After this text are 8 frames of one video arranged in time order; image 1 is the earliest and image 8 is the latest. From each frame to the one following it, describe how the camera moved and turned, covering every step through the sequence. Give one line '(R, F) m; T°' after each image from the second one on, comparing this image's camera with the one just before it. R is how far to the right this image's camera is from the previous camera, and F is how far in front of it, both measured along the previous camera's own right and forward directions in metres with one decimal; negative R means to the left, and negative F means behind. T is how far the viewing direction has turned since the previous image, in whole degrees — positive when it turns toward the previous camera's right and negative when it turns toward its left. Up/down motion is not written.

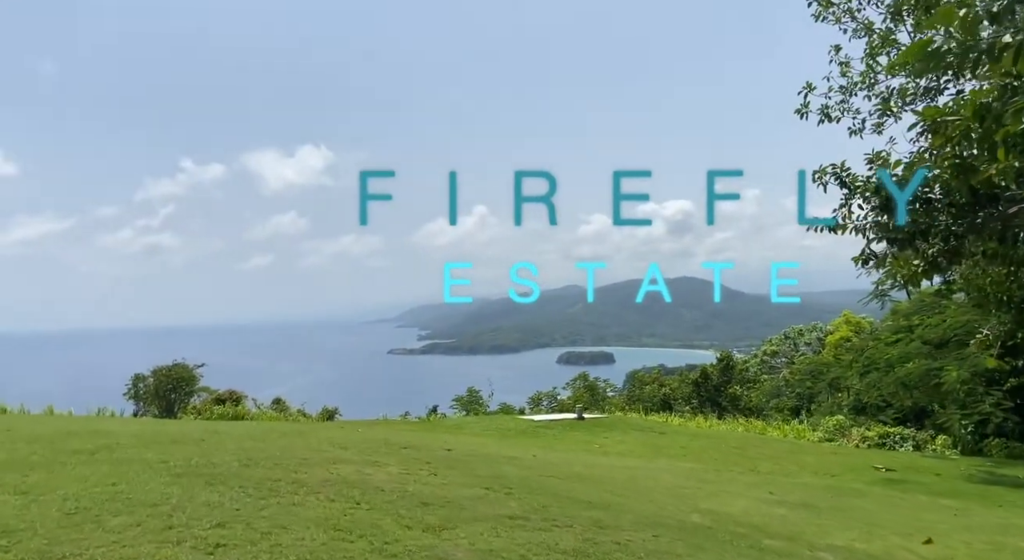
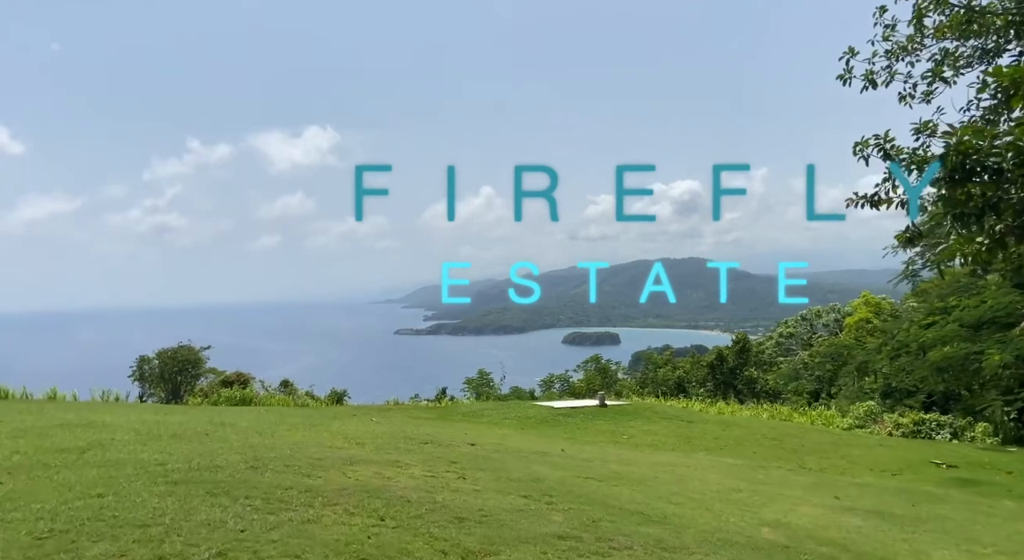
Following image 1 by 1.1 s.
(-0.2, +0.5) m; 0°
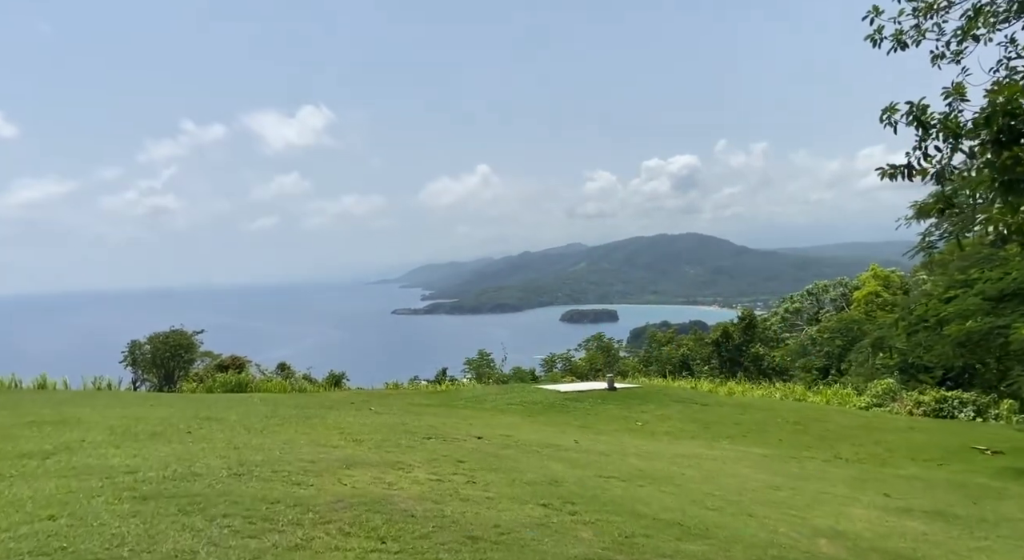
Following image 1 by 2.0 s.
(-0.1, +0.5) m; 0°
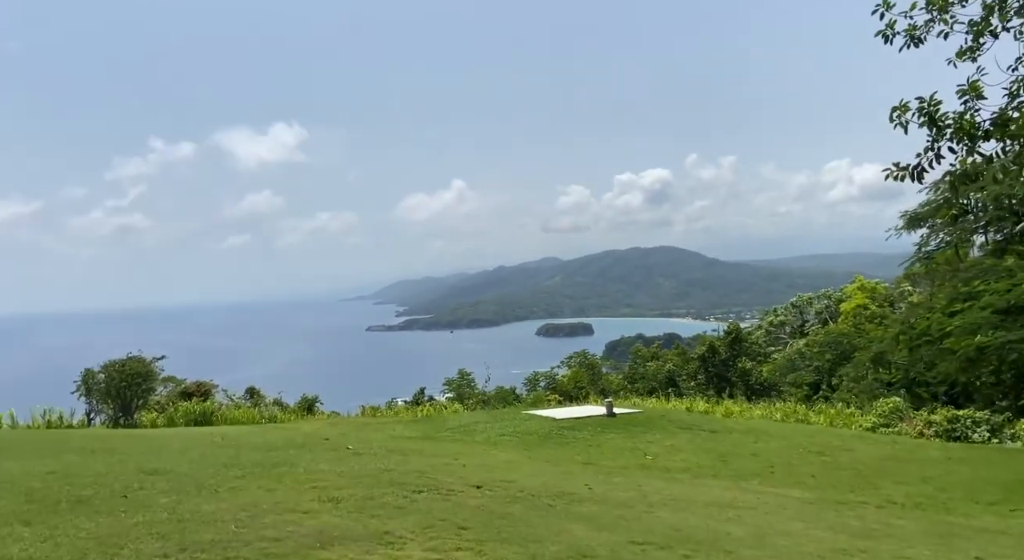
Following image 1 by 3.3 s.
(-0.2, +0.7) m; +2°
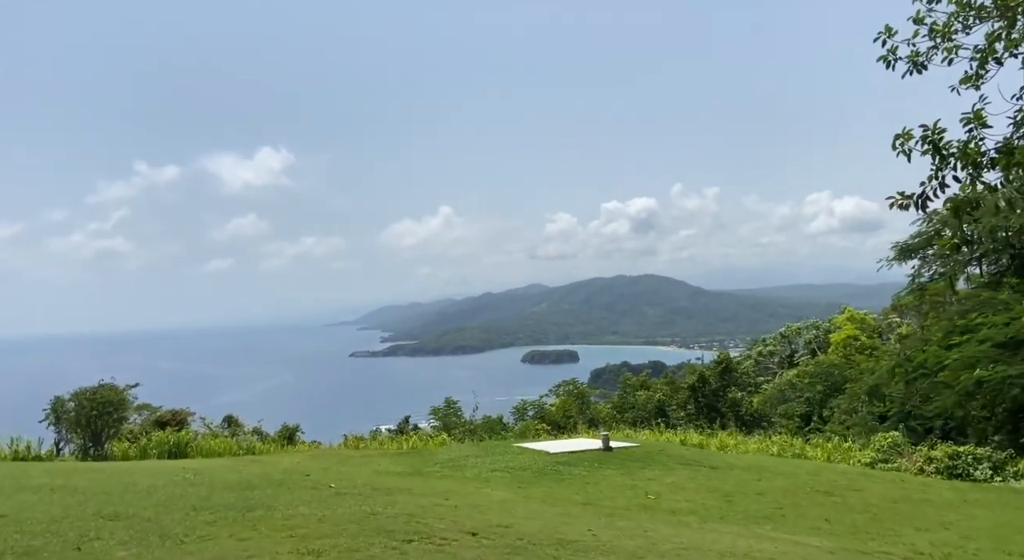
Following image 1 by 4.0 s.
(-0.1, +0.3) m; +1°
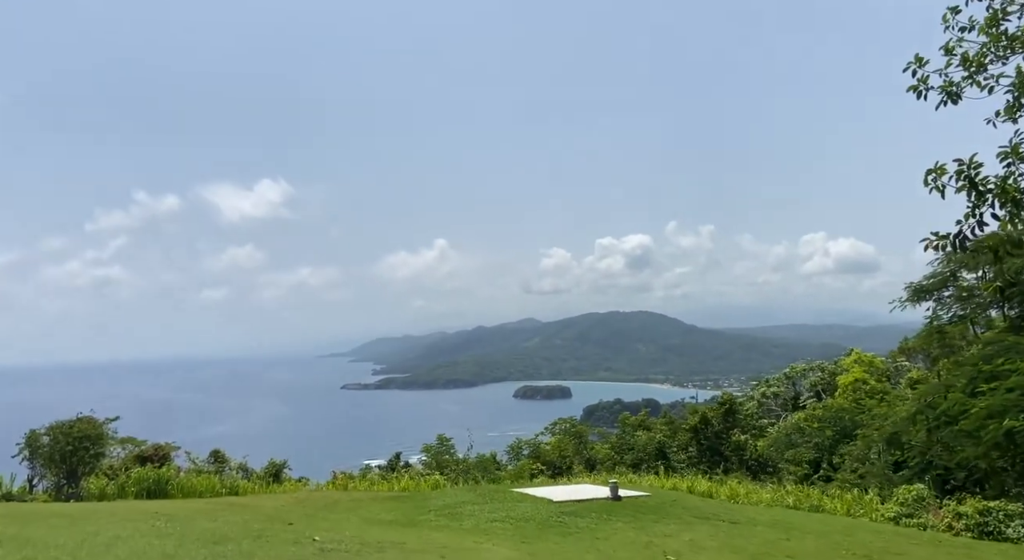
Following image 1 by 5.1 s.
(-0.1, +0.6) m; 0°
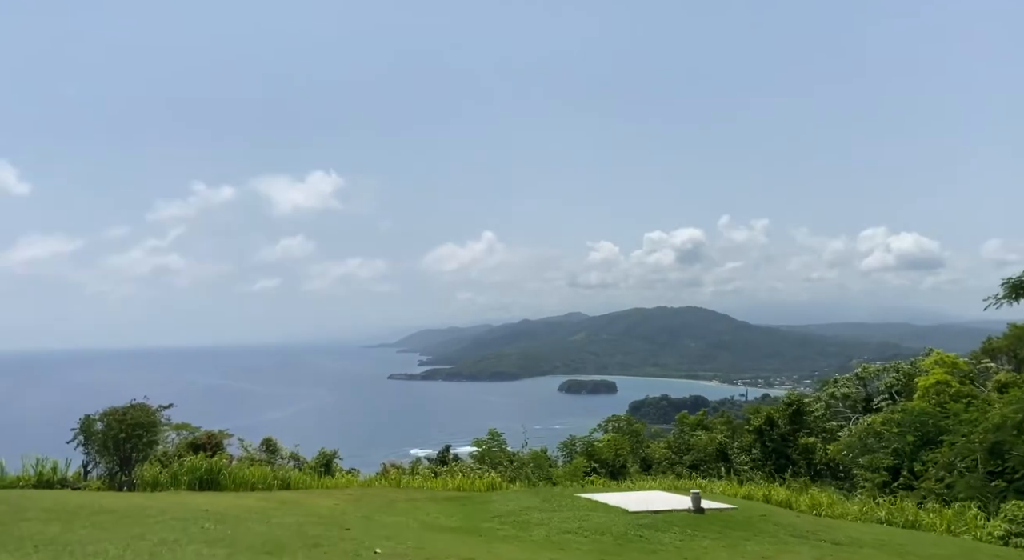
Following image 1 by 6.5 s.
(-0.3, +0.7) m; -3°
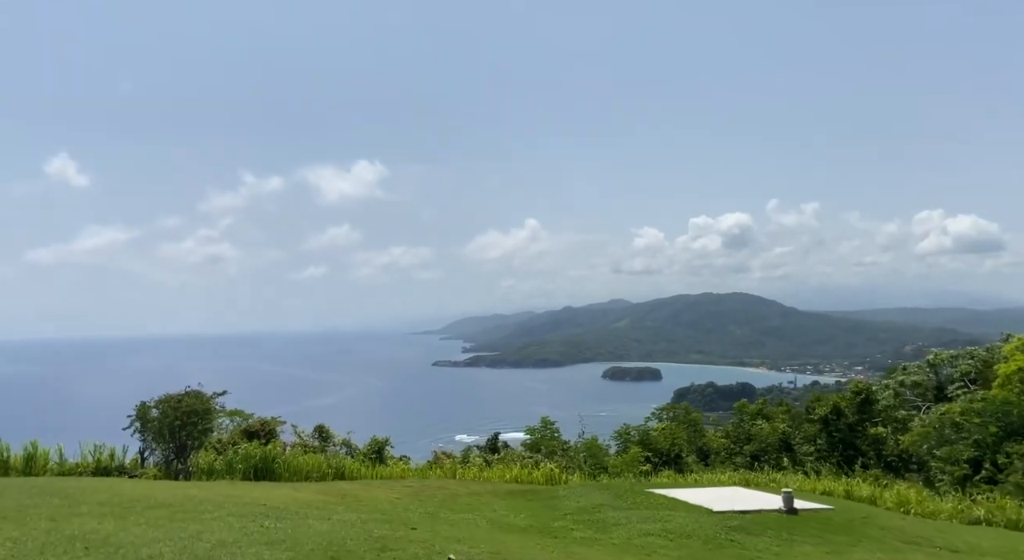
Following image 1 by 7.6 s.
(-0.3, +0.5) m; -3°
